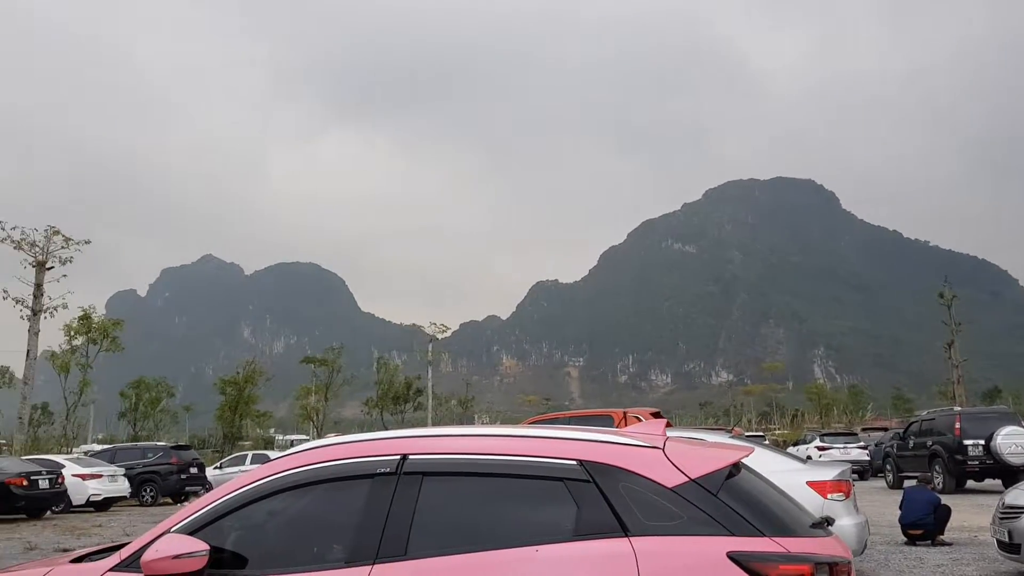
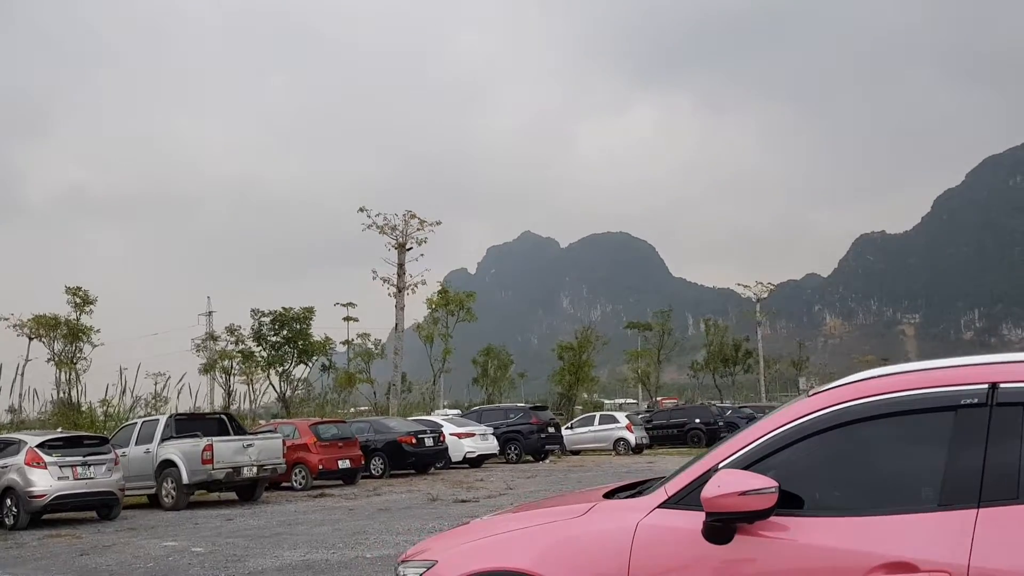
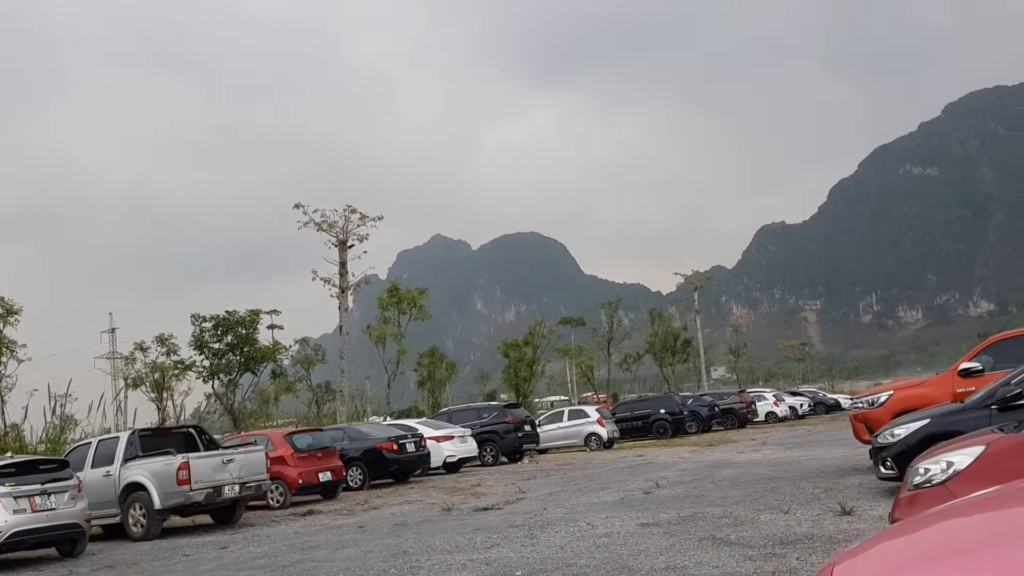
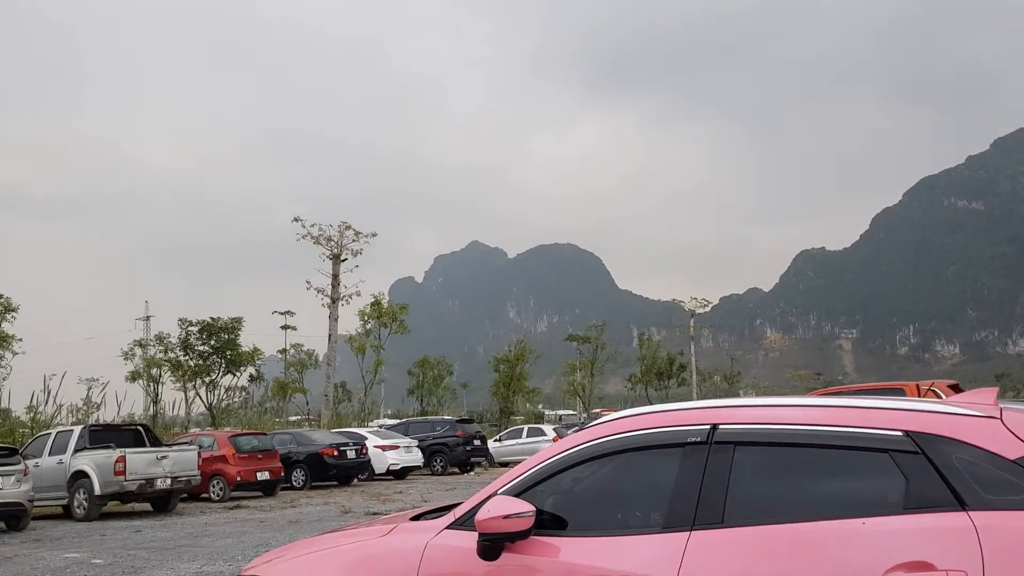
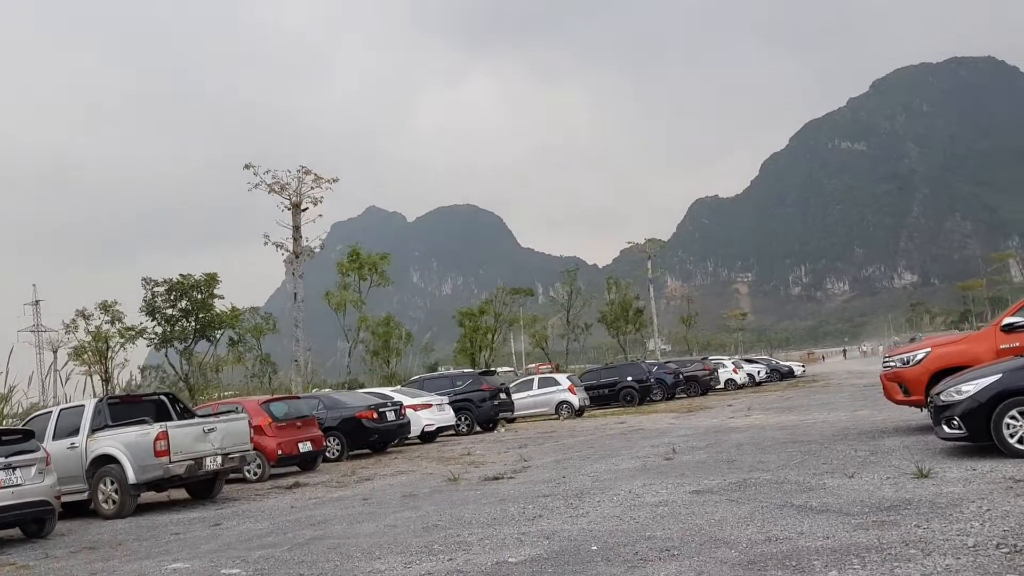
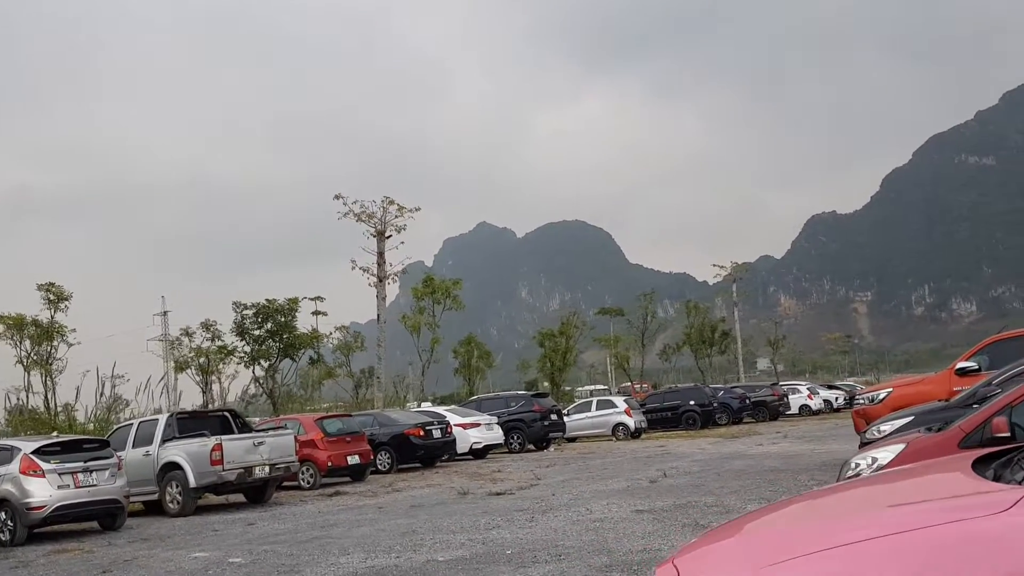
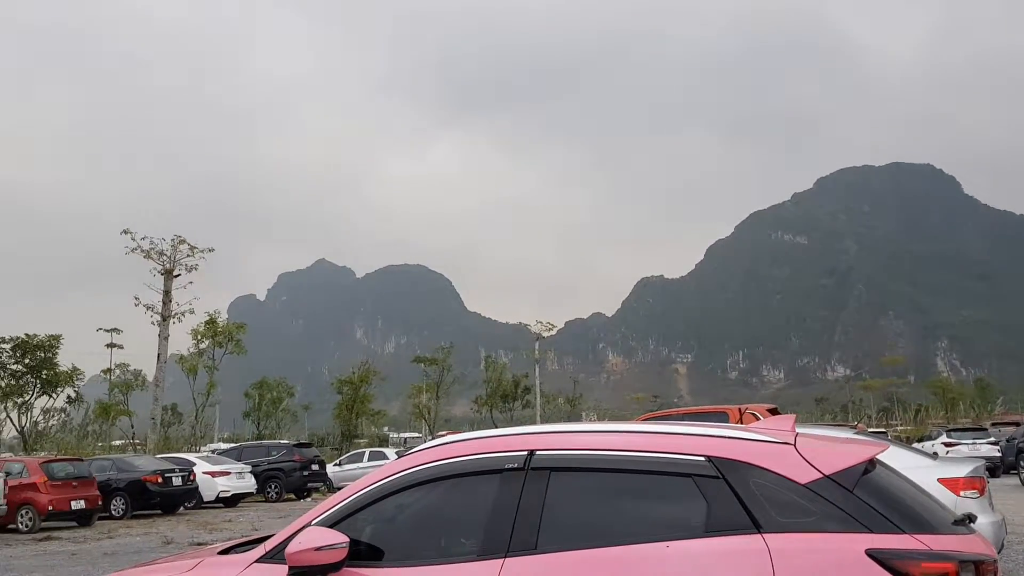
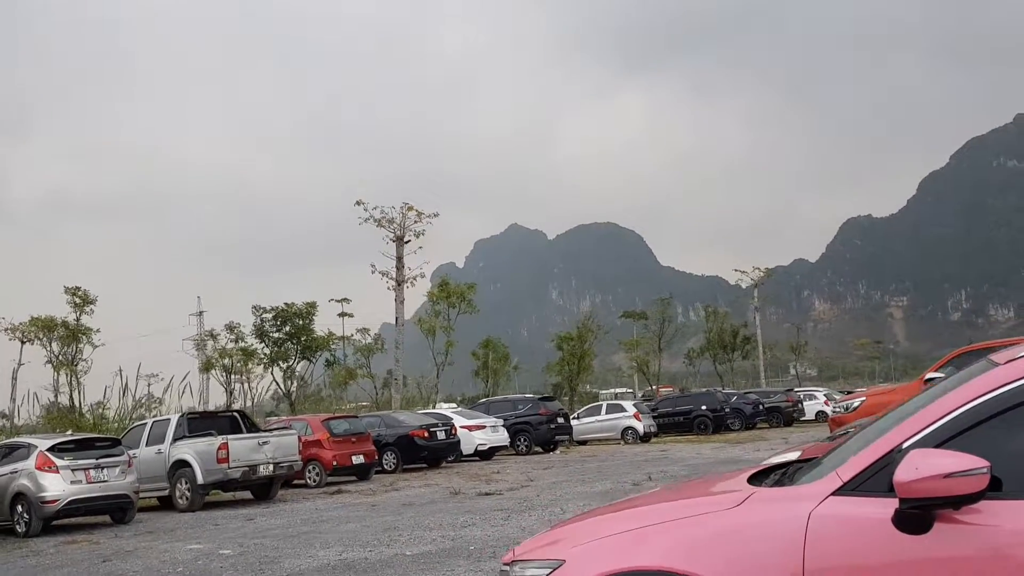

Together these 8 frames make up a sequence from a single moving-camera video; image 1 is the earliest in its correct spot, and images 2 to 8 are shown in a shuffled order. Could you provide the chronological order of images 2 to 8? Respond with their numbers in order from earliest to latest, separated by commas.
7, 4, 2, 8, 6, 3, 5
